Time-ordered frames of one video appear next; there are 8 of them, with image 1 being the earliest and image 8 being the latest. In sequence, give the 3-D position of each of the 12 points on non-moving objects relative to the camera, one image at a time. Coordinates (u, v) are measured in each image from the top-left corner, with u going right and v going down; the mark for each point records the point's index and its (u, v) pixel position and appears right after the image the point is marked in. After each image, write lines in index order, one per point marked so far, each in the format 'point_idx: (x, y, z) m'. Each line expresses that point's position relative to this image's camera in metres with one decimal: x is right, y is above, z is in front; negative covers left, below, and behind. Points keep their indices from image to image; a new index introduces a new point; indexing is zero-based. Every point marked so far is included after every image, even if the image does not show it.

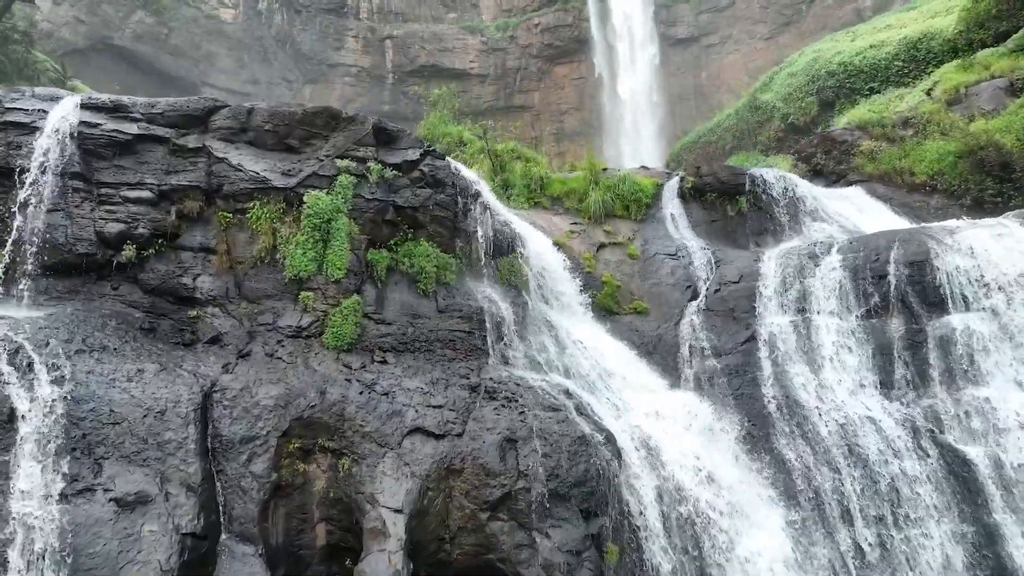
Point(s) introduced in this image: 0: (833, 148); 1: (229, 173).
0: (+7.1, +3.1, +14.1) m
1: (-3.3, +1.3, +7.5) m
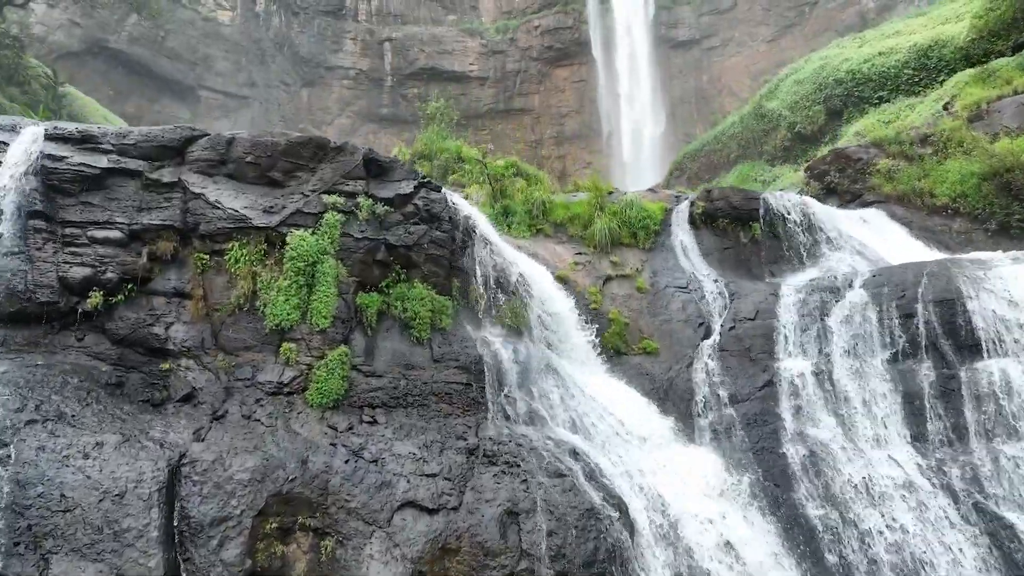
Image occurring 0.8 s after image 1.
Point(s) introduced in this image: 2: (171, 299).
0: (+7.1, +2.6, +13.5) m
1: (-3.3, +0.8, +6.9) m
2: (-3.6, -0.1, +6.7) m
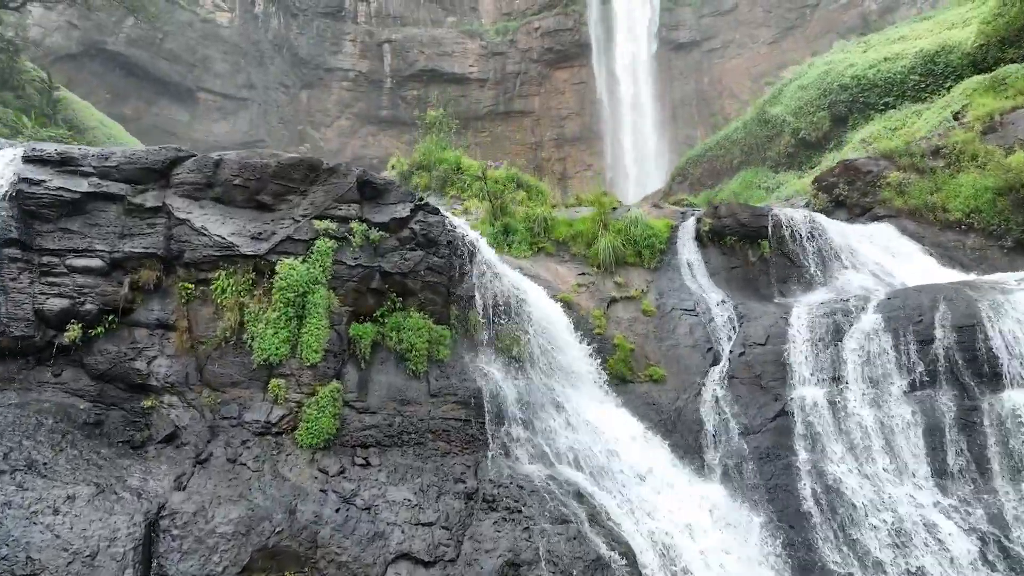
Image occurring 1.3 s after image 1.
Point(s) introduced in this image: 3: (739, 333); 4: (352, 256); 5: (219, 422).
0: (+7.1, +2.2, +13.2) m
1: (-3.3, +0.5, +6.6) m
2: (-3.6, -0.4, +6.4) m
3: (+3.1, -0.6, +8.7) m
4: (-1.7, +0.3, +6.8) m
5: (-2.7, -1.3, +6.0) m
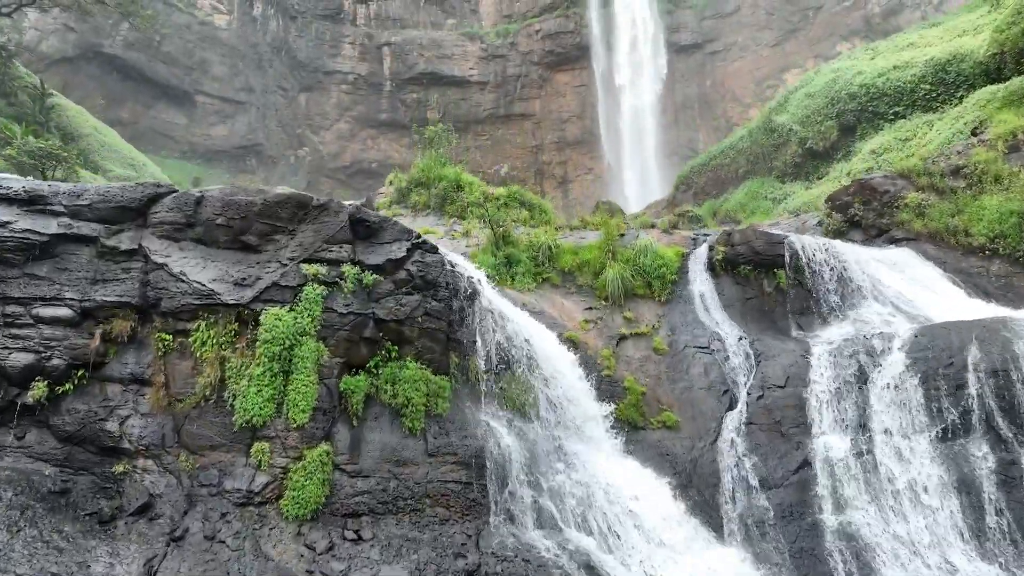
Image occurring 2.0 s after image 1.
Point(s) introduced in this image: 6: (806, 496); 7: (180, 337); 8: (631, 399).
0: (+7.2, +1.8, +12.7) m
1: (-3.3, 0.0, +6.1) m
2: (-3.5, -0.9, +5.9) m
3: (+3.1, -1.1, +8.2) m
4: (-1.7, -0.1, +6.3) m
5: (-2.7, -1.7, +5.5) m
6: (+3.2, -2.3, +6.9) m
7: (-3.1, -0.5, +6.0) m
8: (+1.4, -1.3, +7.8) m
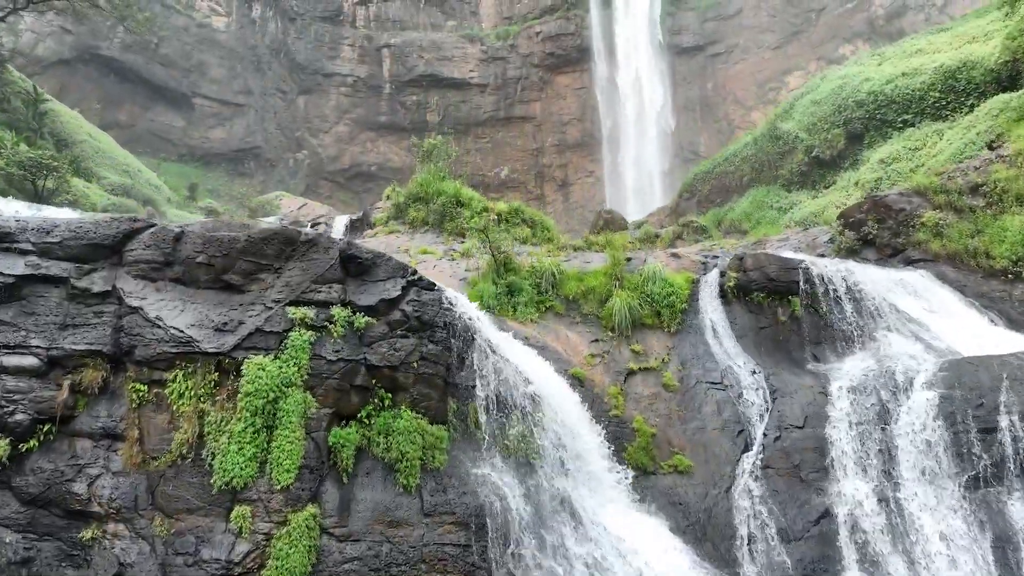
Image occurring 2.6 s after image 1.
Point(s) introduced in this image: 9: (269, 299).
0: (+7.2, +1.4, +12.2) m
1: (-3.2, -0.4, +5.6) m
2: (-3.5, -1.3, +5.4) m
3: (+3.2, -1.5, +7.7) m
4: (-1.6, -0.5, +5.8) m
5: (-2.7, -2.1, +5.0) m
6: (+3.2, -2.7, +6.5) m
7: (-3.1, -0.9, +5.6) m
8: (+1.5, -1.7, +7.3) m
9: (-2.2, -0.1, +5.9) m
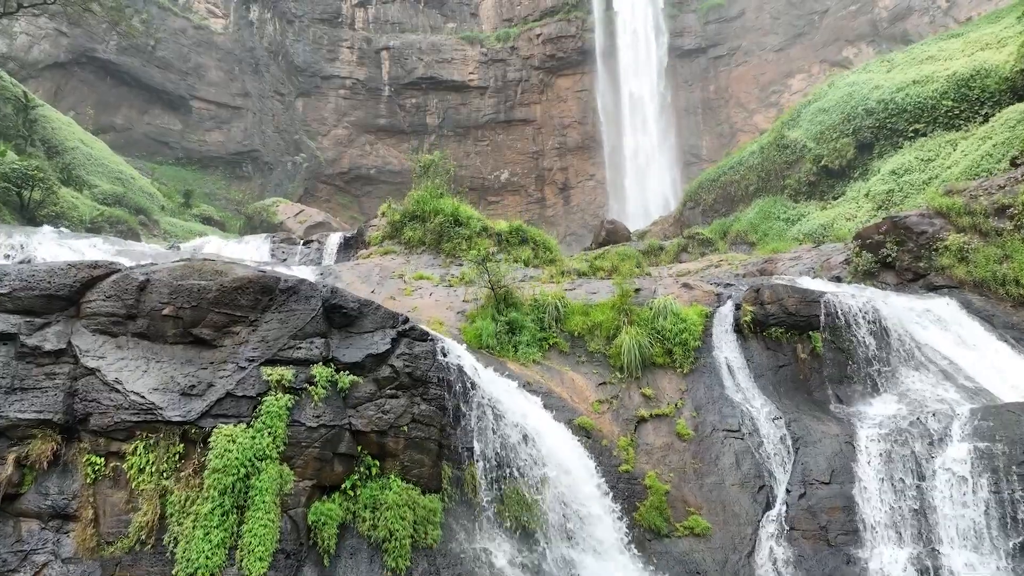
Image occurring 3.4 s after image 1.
0: (+7.2, +0.9, +11.6) m
1: (-3.2, -0.8, +5.0) m
2: (-3.5, -1.8, +4.8) m
3: (+3.2, -2.0, +7.1) m
4: (-1.6, -1.0, +5.2) m
5: (-2.7, -2.6, +4.4) m
6: (+3.2, -3.1, +5.9) m
7: (-3.1, -1.3, +5.0) m
8: (+1.5, -2.2, +6.7) m
9: (-2.2, -0.6, +5.3) m
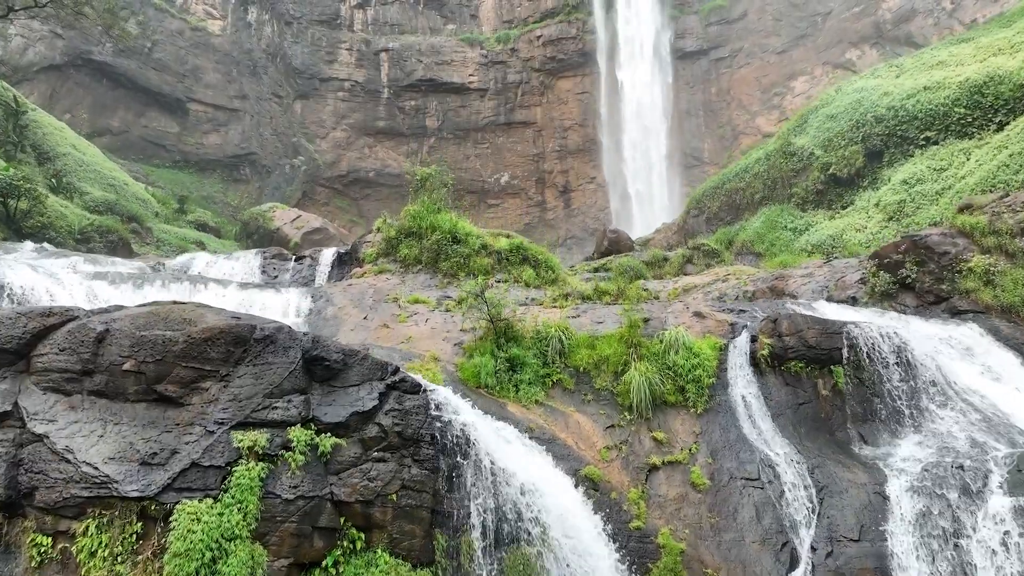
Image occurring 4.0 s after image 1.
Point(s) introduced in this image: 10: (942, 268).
0: (+7.2, +0.5, +11.0) m
1: (-3.2, -1.2, +4.4) m
2: (-3.5, -2.2, +4.2) m
3: (+3.2, -2.4, +6.6) m
4: (-1.6, -1.4, +4.6) m
5: (-2.7, -3.0, +3.8) m
6: (+3.2, -3.5, +5.3) m
7: (-3.1, -1.7, +4.4) m
8: (+1.5, -2.6, +6.2) m
9: (-2.2, -1.0, +4.7) m
10: (+7.3, +0.3, +10.8) m
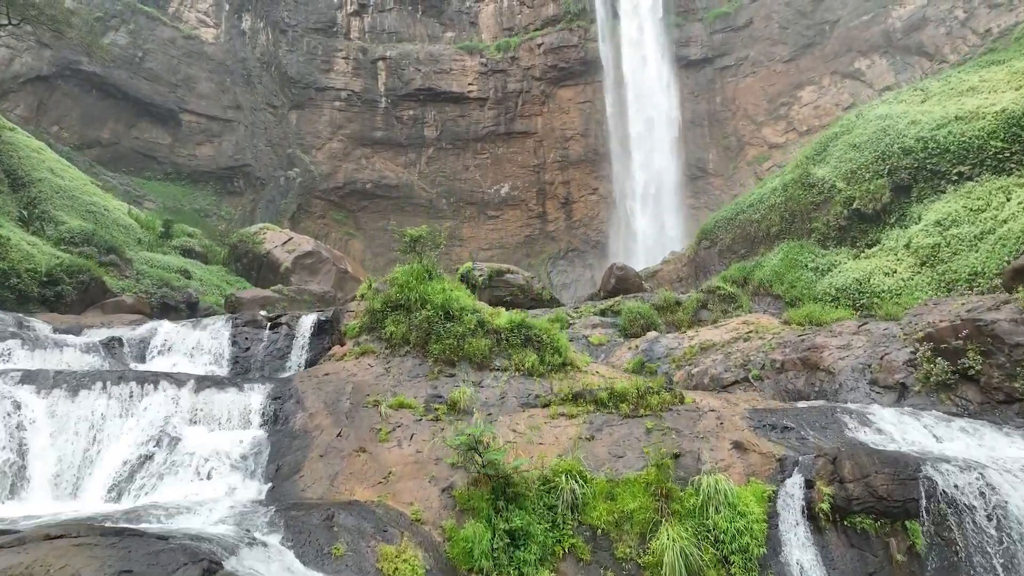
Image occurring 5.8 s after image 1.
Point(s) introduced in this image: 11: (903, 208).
0: (+7.2, -0.9, +9.5) m
1: (-3.2, -2.7, +2.9) m
2: (-3.5, -3.6, +2.7) m
3: (+3.2, -3.8, +5.0) m
4: (-1.6, -2.8, +3.1) m
5: (-2.7, -4.4, +2.3) m
6: (+3.3, -5.0, +3.8) m
7: (-3.1, -3.2, +2.9) m
8: (+1.5, -4.0, +4.6) m
9: (-2.2, -2.4, +3.2) m
10: (+7.3, -1.1, +9.3) m
11: (+11.3, +2.2, +18.4) m
